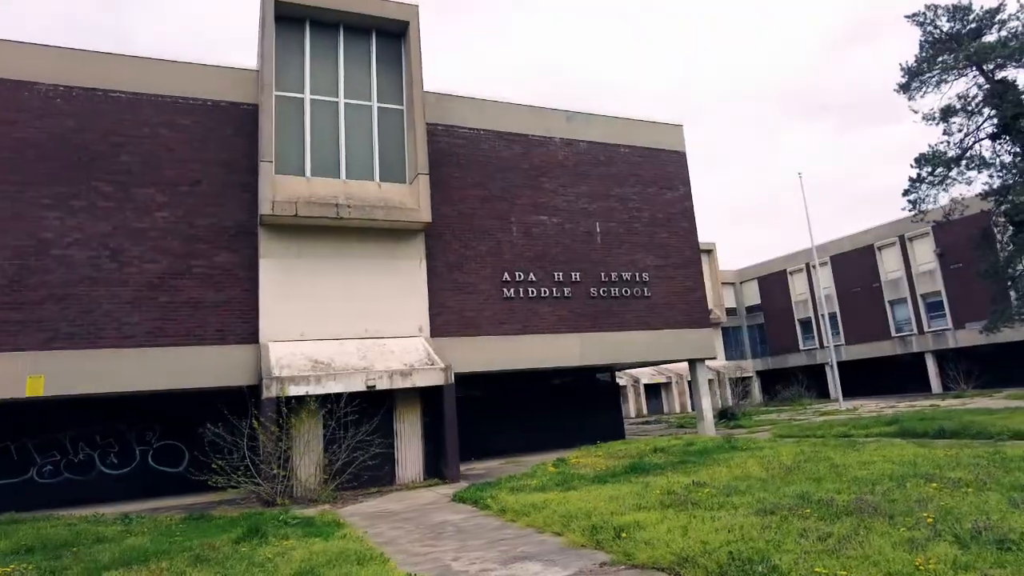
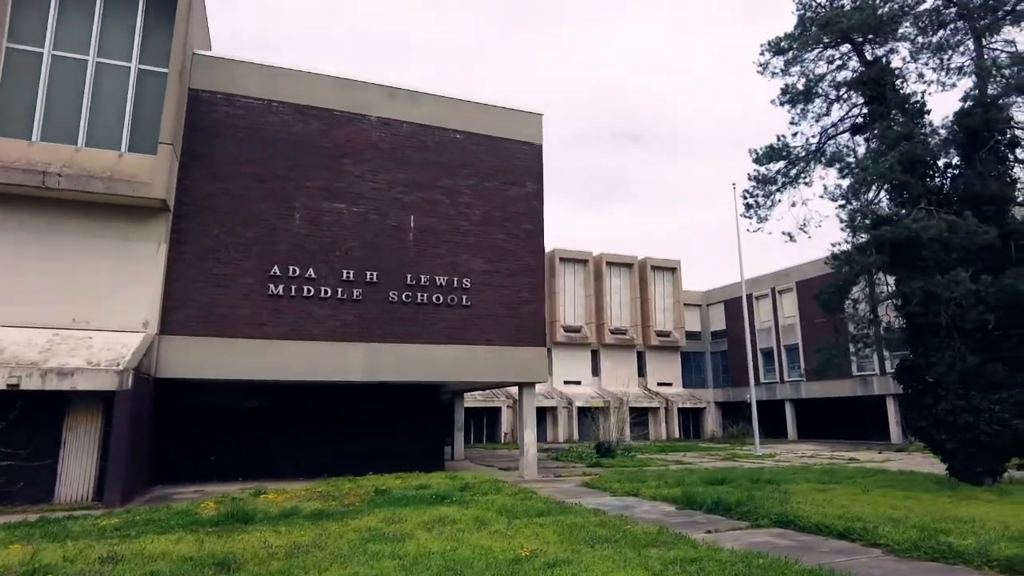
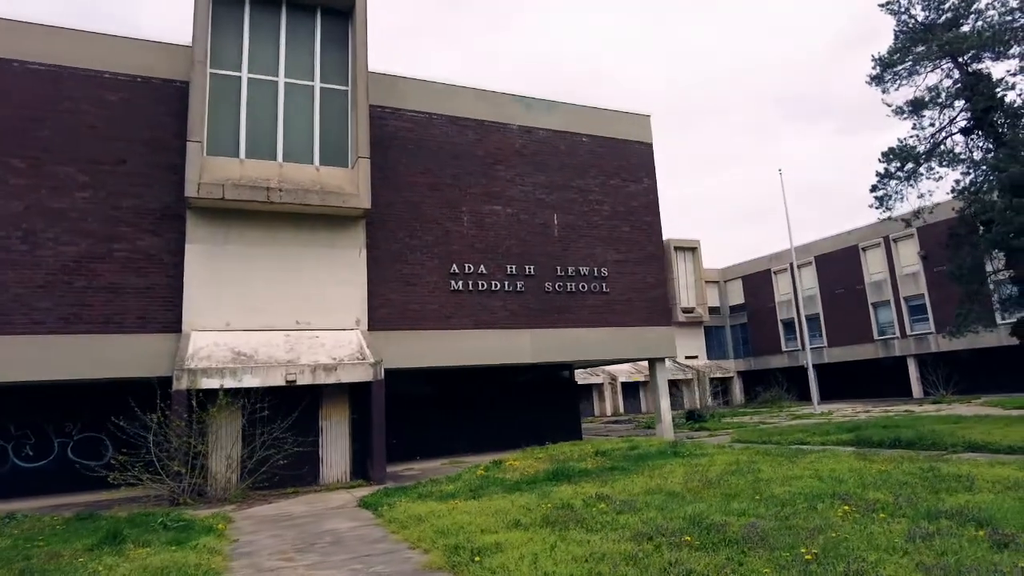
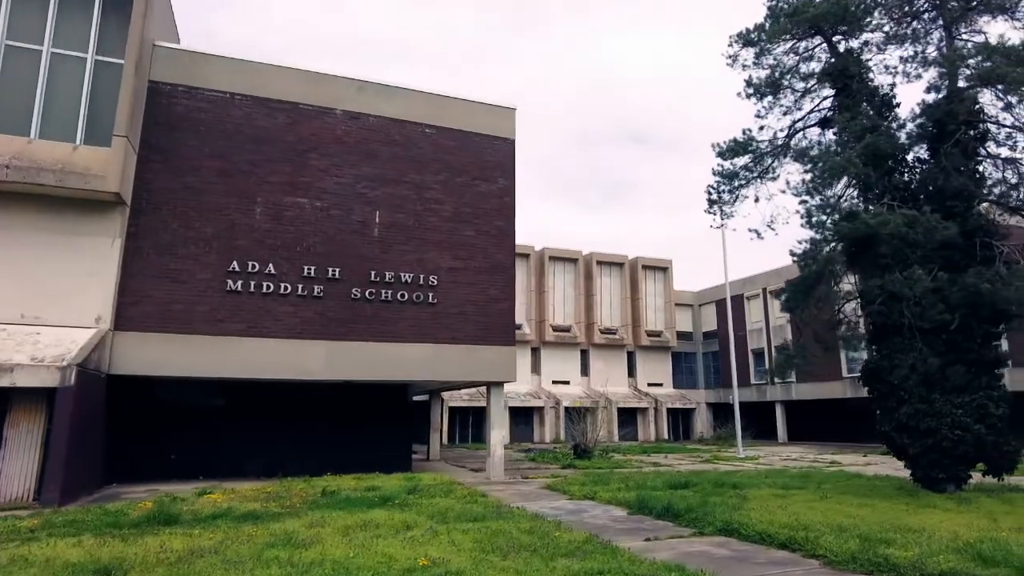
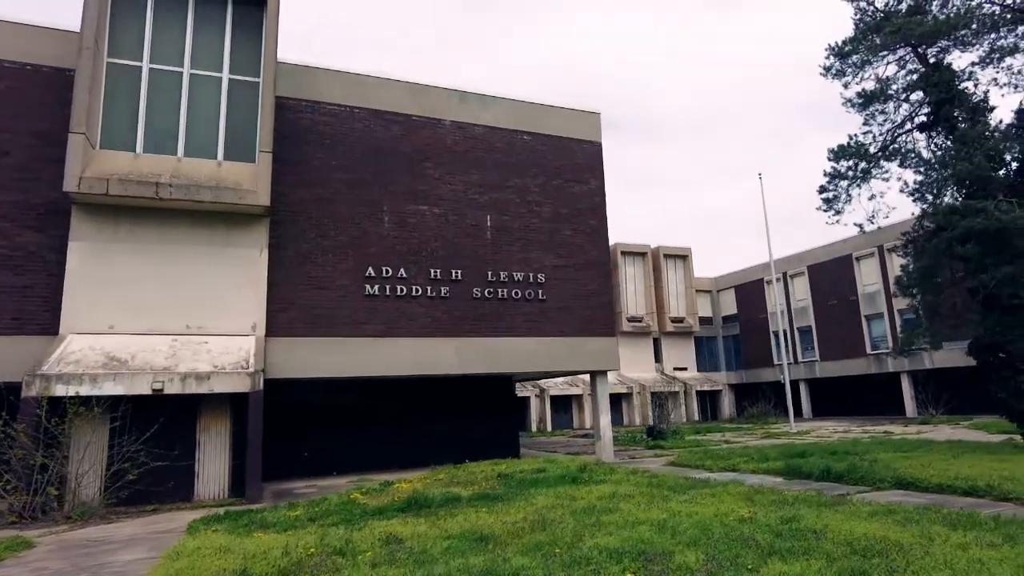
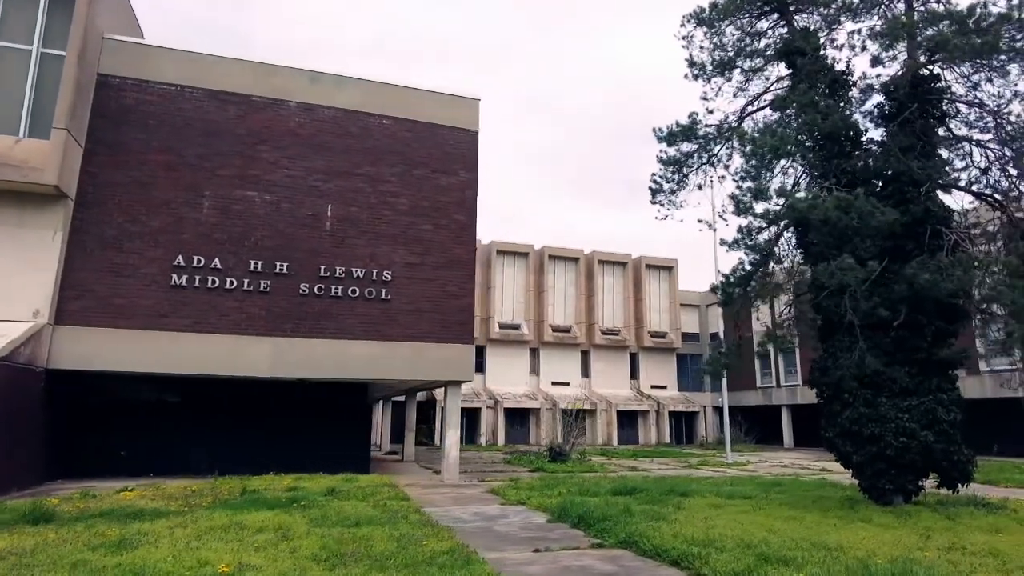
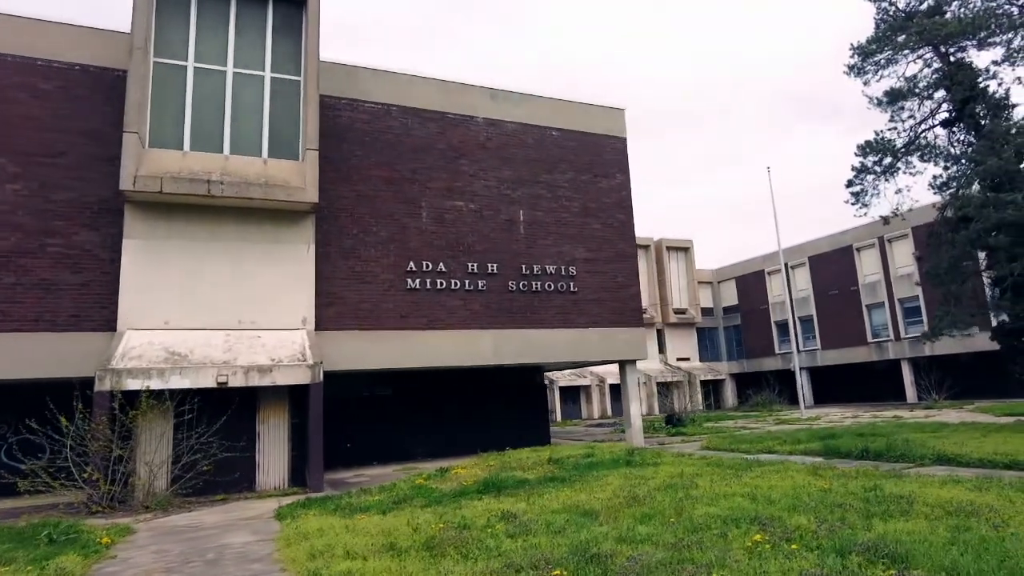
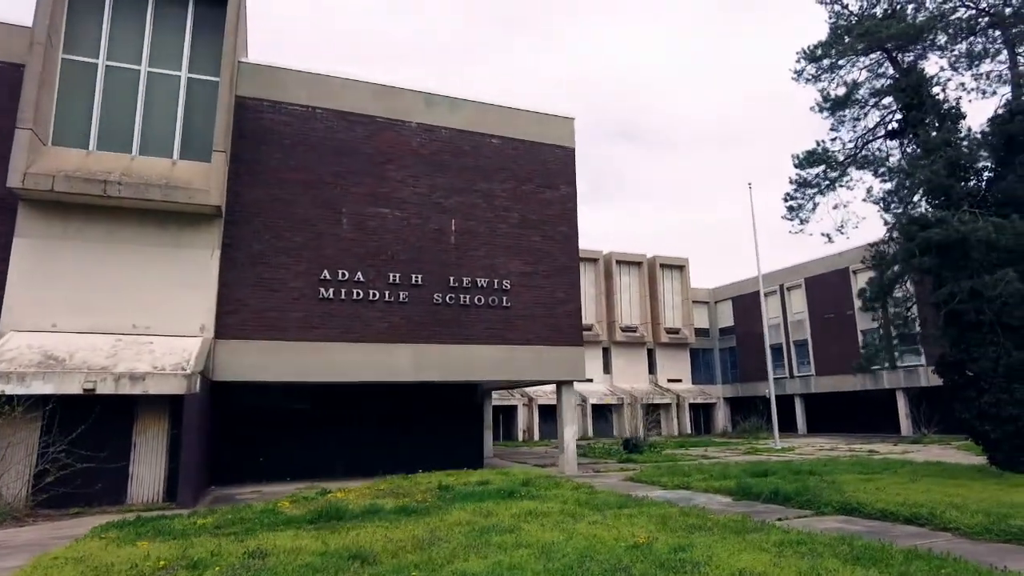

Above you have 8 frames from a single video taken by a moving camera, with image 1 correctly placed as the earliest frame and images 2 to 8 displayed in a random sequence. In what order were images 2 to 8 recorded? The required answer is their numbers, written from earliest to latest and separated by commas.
3, 7, 5, 8, 2, 4, 6
